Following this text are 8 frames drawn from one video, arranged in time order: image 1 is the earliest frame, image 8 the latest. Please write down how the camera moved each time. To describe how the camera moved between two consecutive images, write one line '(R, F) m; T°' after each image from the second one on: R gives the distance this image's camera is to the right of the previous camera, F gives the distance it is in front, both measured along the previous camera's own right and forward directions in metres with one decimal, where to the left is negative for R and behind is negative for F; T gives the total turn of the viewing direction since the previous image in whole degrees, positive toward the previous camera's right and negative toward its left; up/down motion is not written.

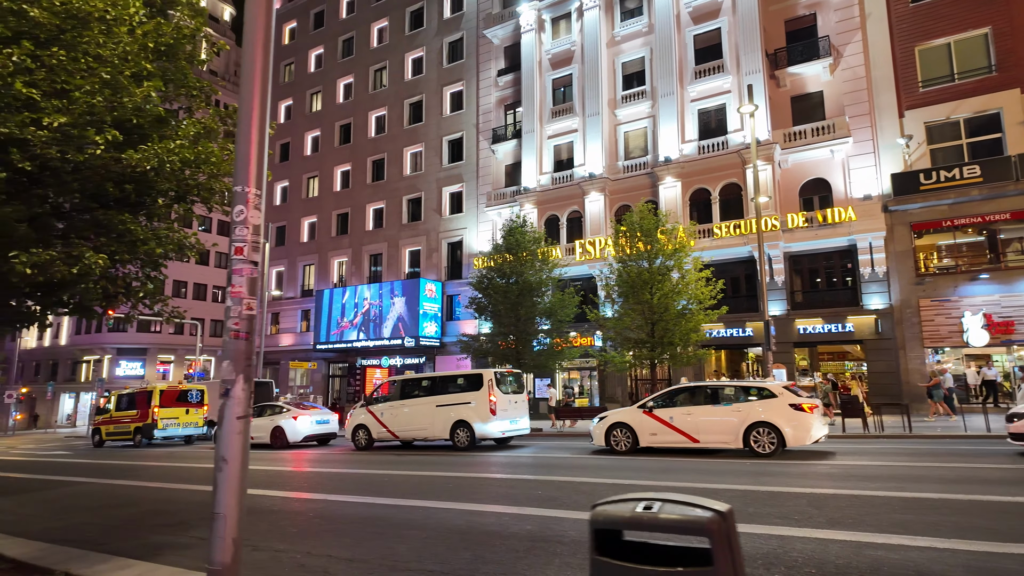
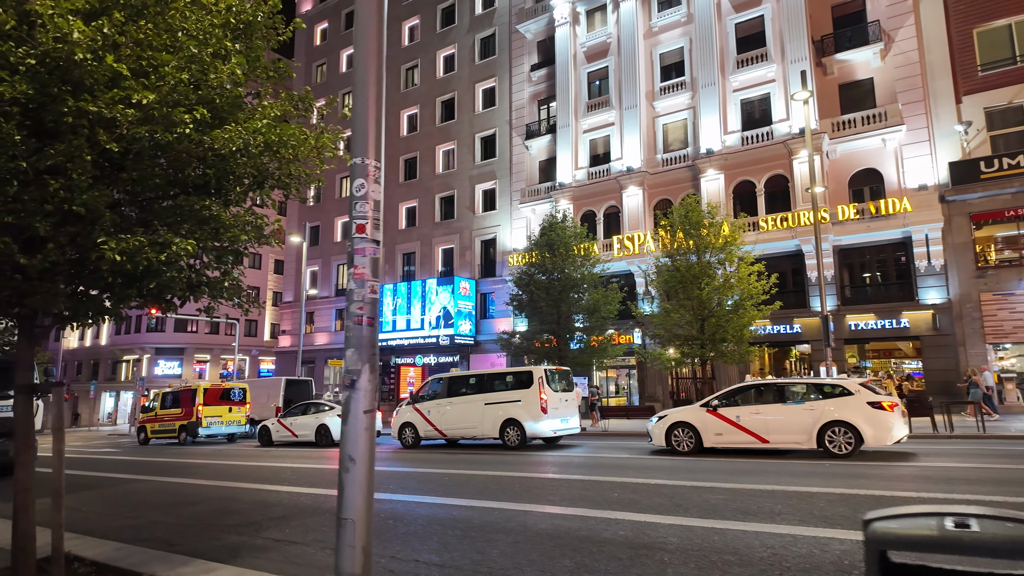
(-0.7, +0.4) m; -2°
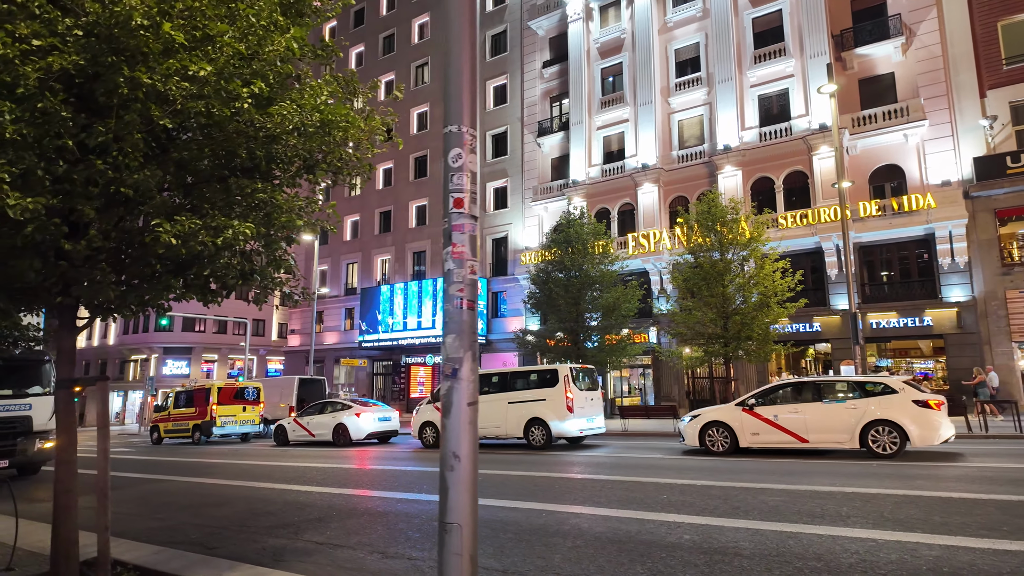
(-0.5, +0.3) m; 0°
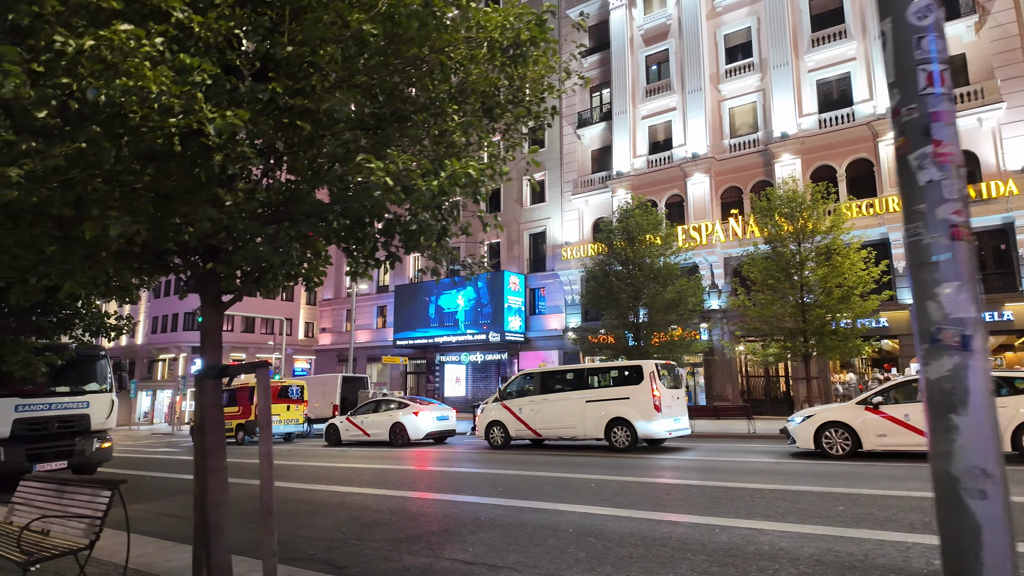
(-1.5, +1.0) m; -1°
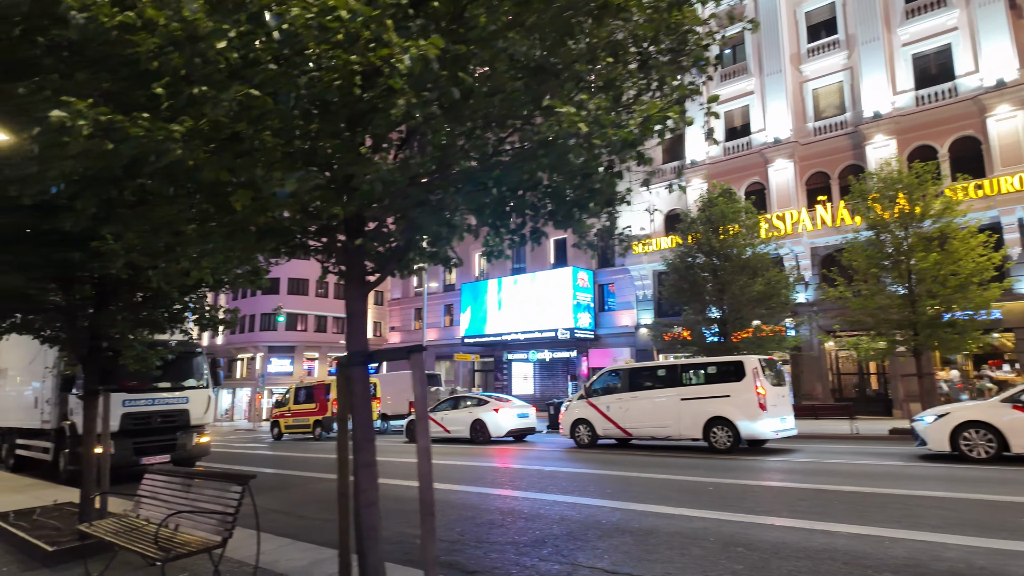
(-0.7, +0.4) m; -6°
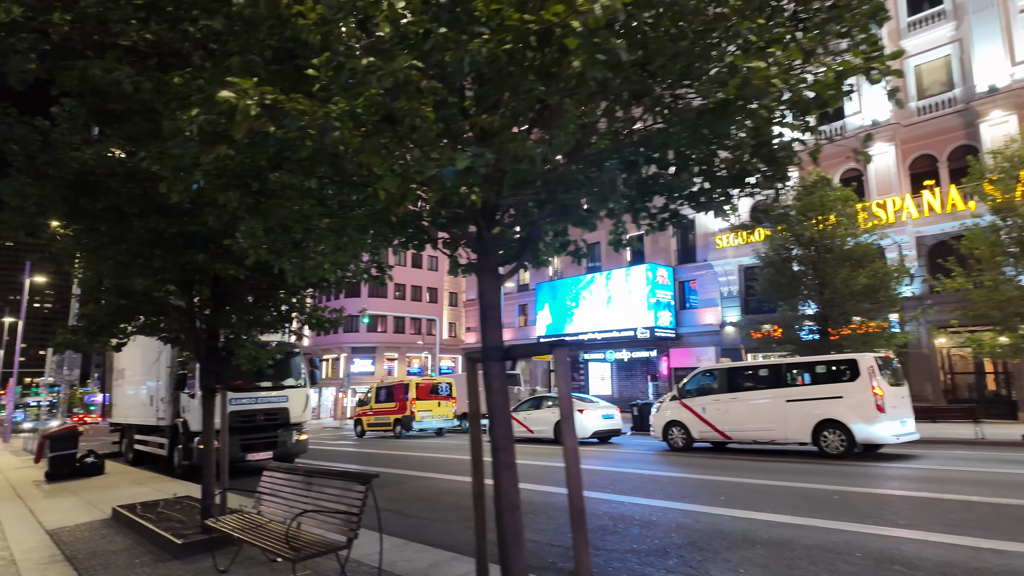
(-0.4, +0.2) m; -7°
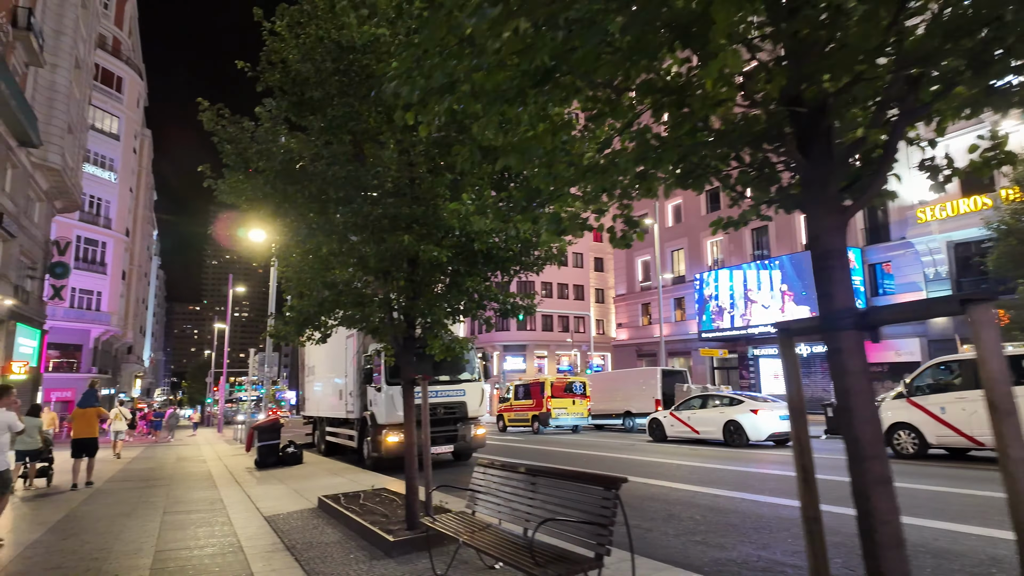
(-0.8, +0.7) m; -14°
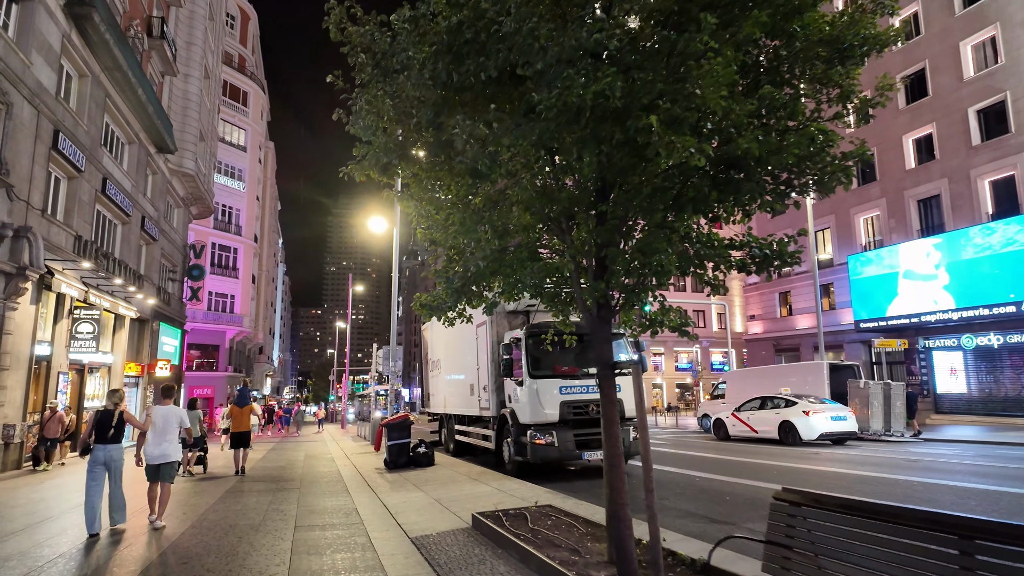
(-1.2, +2.0) m; -10°
